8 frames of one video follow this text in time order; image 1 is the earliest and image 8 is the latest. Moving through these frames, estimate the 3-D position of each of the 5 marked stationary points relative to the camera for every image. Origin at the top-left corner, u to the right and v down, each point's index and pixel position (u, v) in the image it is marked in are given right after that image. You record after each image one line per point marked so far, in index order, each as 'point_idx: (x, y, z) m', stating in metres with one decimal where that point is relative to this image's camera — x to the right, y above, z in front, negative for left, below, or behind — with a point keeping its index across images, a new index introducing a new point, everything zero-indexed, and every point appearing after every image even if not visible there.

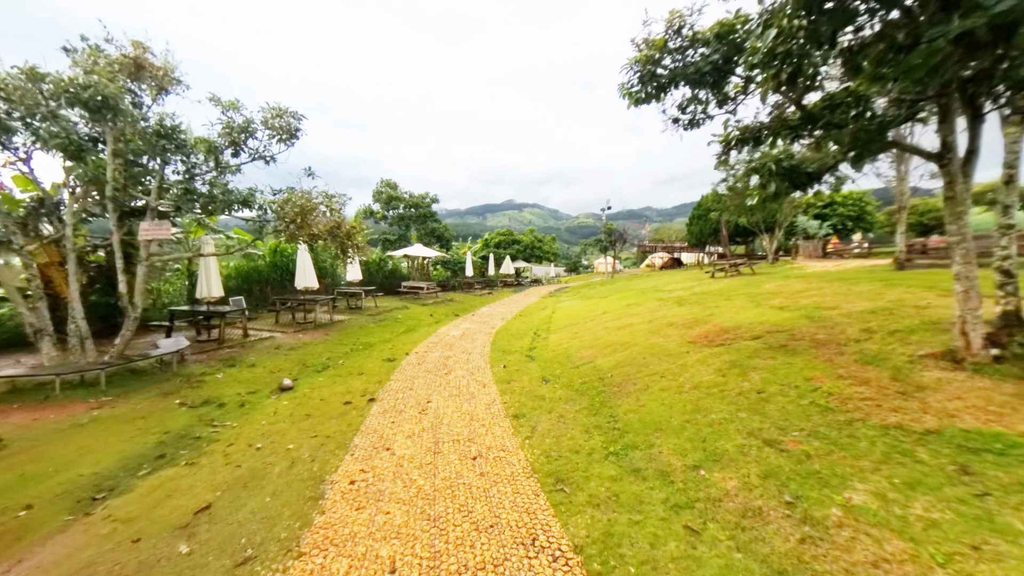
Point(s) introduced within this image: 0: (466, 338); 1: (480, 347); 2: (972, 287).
0: (-1.9, -2.1, +15.0) m
1: (-1.2, -2.2, +13.5) m
2: (+6.2, 0.0, +4.8) m
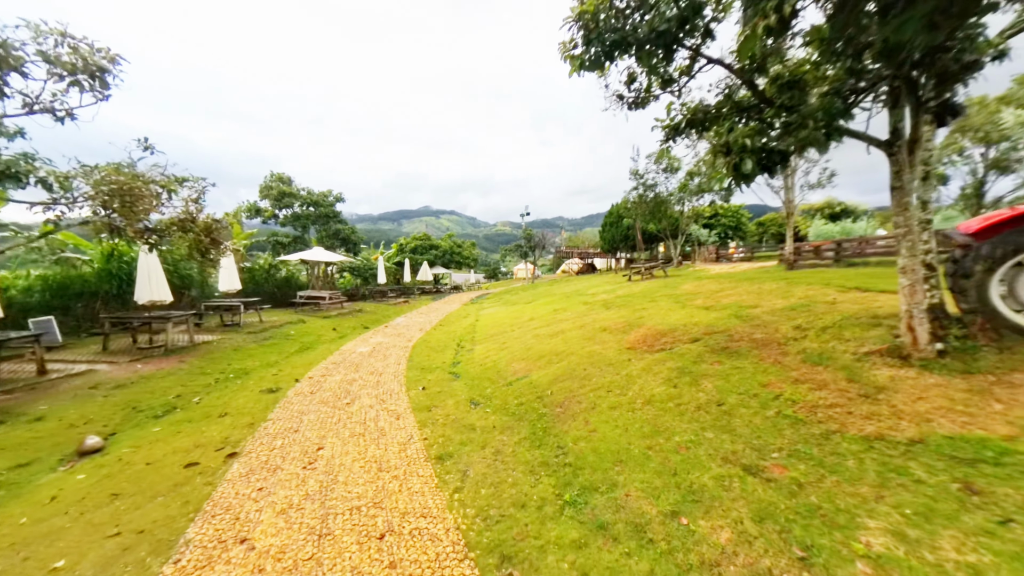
0: (-4.8, -2.4, +12.8) m
1: (-3.7, -2.4, +11.5) m
2: (+5.3, +0.1, +4.7) m
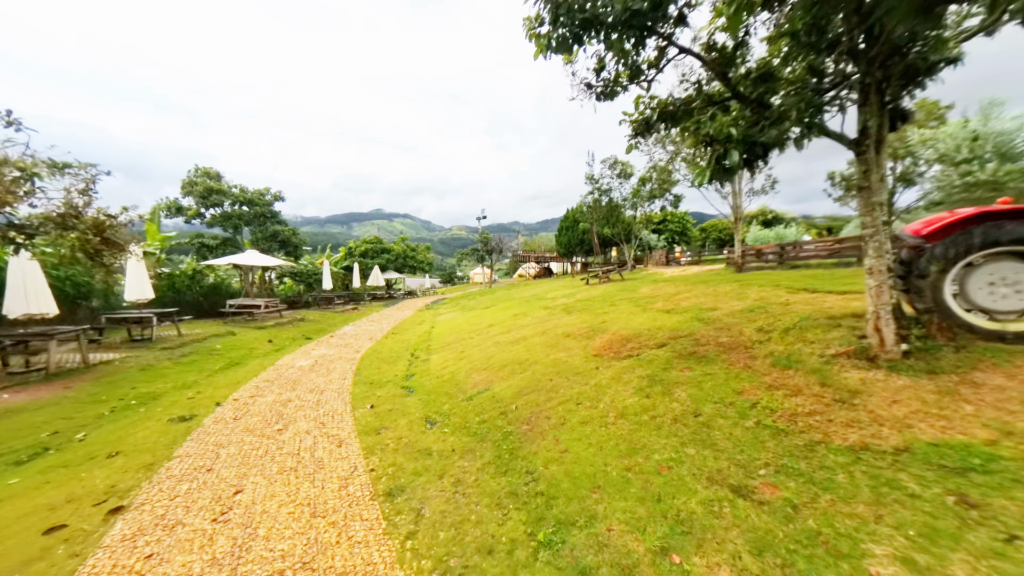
0: (-6.1, -2.6, +11.5) m
1: (-4.9, -2.6, +10.3) m
2: (+4.8, +0.1, +4.7) m
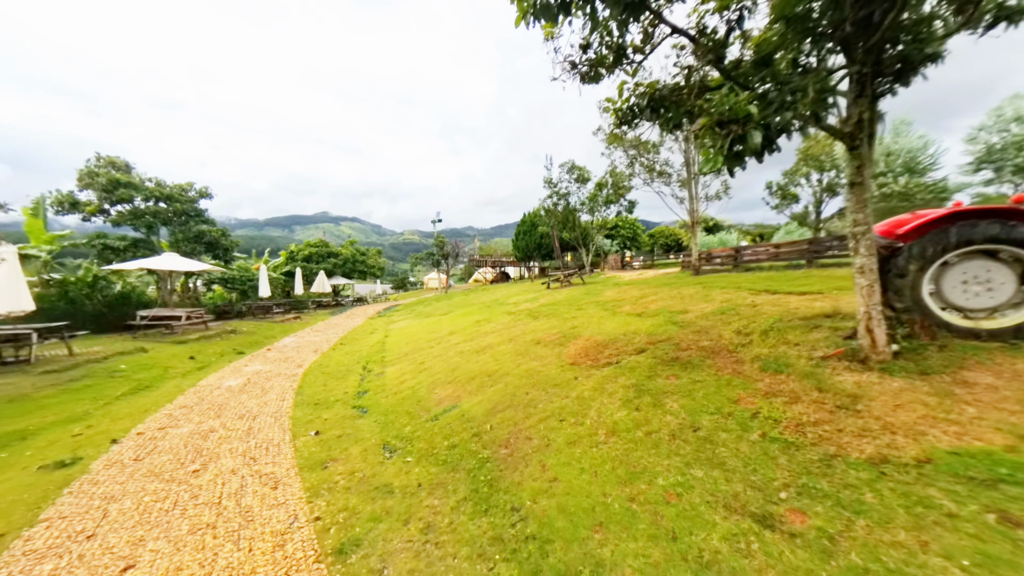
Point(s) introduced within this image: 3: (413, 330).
0: (-7.1, -2.8, +9.9) m
1: (-5.8, -2.8, +8.9) m
2: (+4.6, +0.1, +4.5) m
3: (-4.7, -2.0, +17.1) m
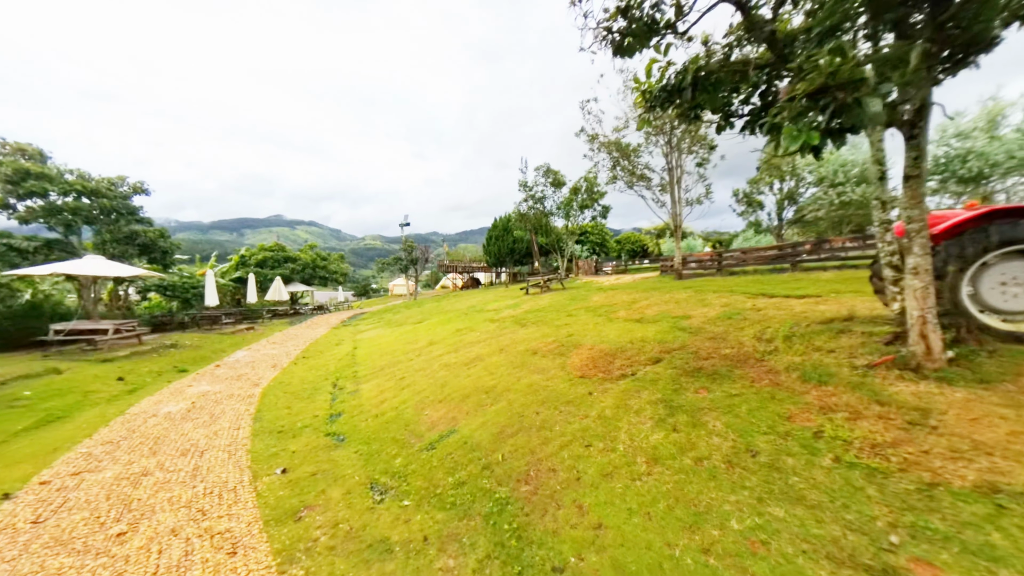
0: (-7.3, -3.0, +8.4) m
1: (-5.8, -2.9, +7.5) m
2: (+4.8, +0.1, +4.2) m
3: (-5.6, -2.3, +15.8) m
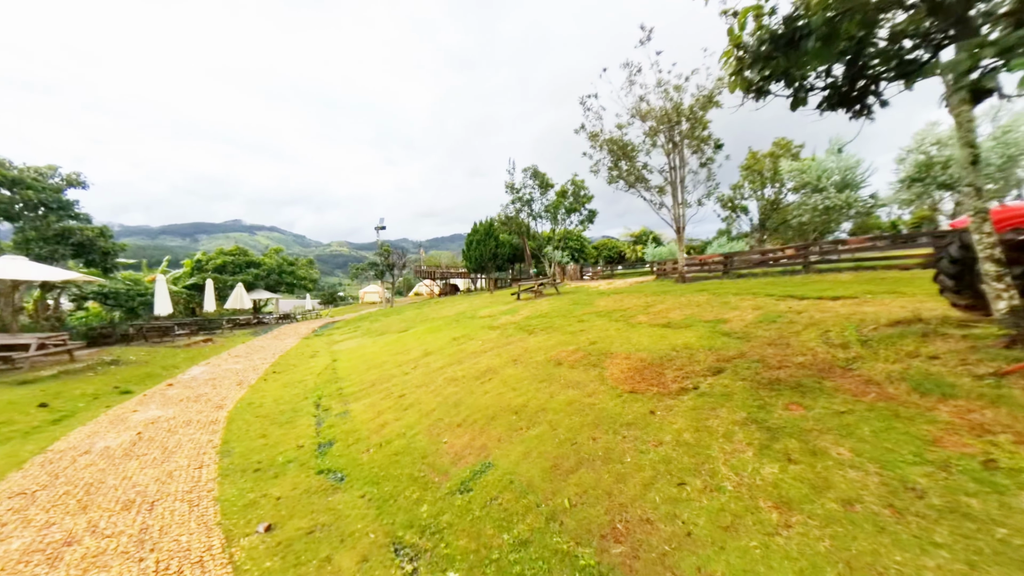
0: (-6.8, -3.0, +6.7) m
1: (-5.3, -3.0, +5.9) m
2: (+5.6, +0.1, +3.6) m
3: (-5.7, -2.5, +14.3) m
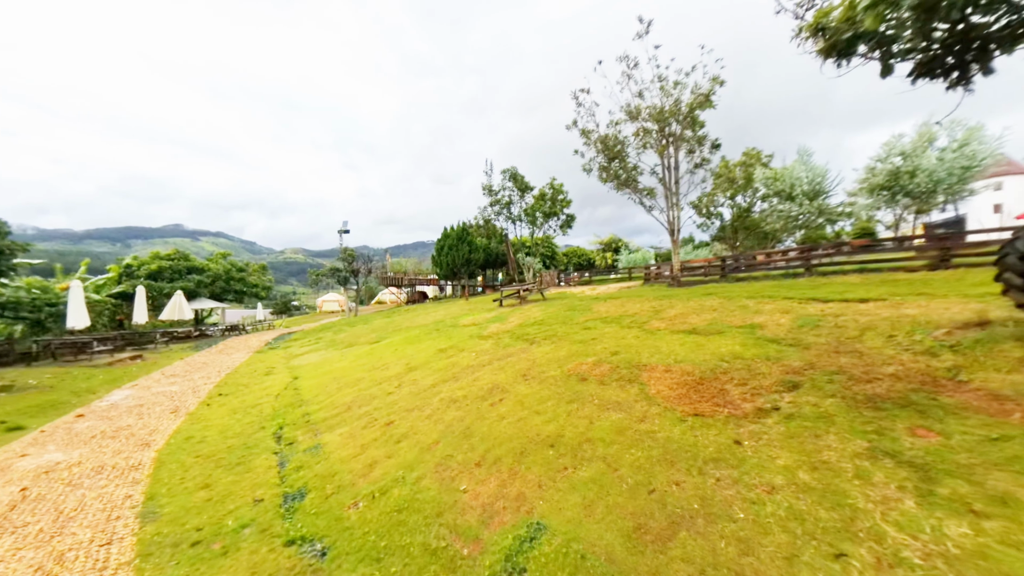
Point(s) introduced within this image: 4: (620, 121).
0: (-6.4, -3.1, +4.8) m
1: (-4.8, -3.0, +4.1) m
2: (+6.2, +0.2, +2.9) m
3: (-6.0, -2.7, +12.4) m
4: (+4.1, +6.3, +13.8) m
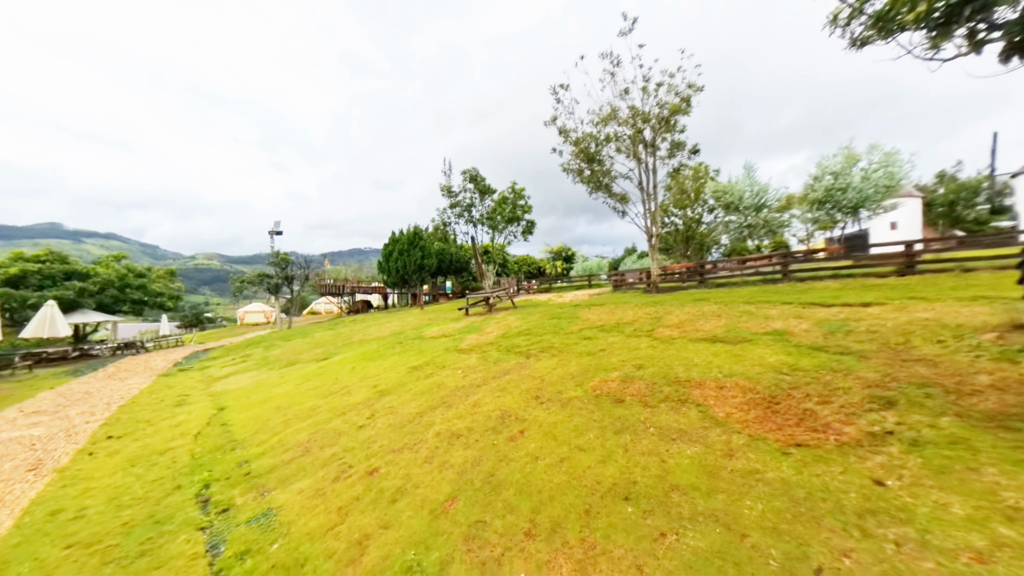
0: (-5.7, -3.1, +2.5) m
1: (-4.1, -3.0, +2.1) m
2: (+7.0, +0.2, +2.7) m
3: (-6.6, -2.9, +10.1) m
4: (+3.2, +6.1, +13.3) m
